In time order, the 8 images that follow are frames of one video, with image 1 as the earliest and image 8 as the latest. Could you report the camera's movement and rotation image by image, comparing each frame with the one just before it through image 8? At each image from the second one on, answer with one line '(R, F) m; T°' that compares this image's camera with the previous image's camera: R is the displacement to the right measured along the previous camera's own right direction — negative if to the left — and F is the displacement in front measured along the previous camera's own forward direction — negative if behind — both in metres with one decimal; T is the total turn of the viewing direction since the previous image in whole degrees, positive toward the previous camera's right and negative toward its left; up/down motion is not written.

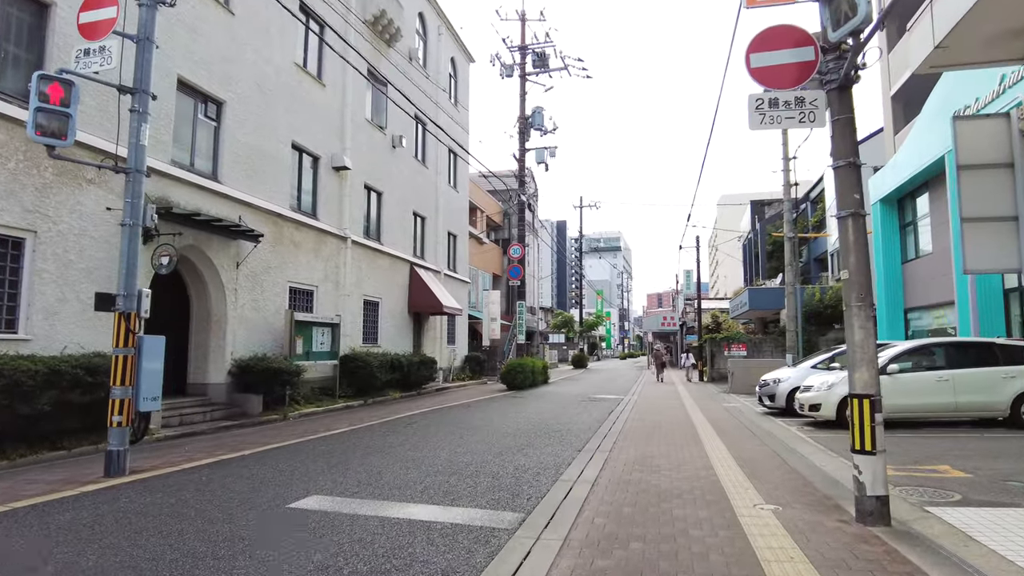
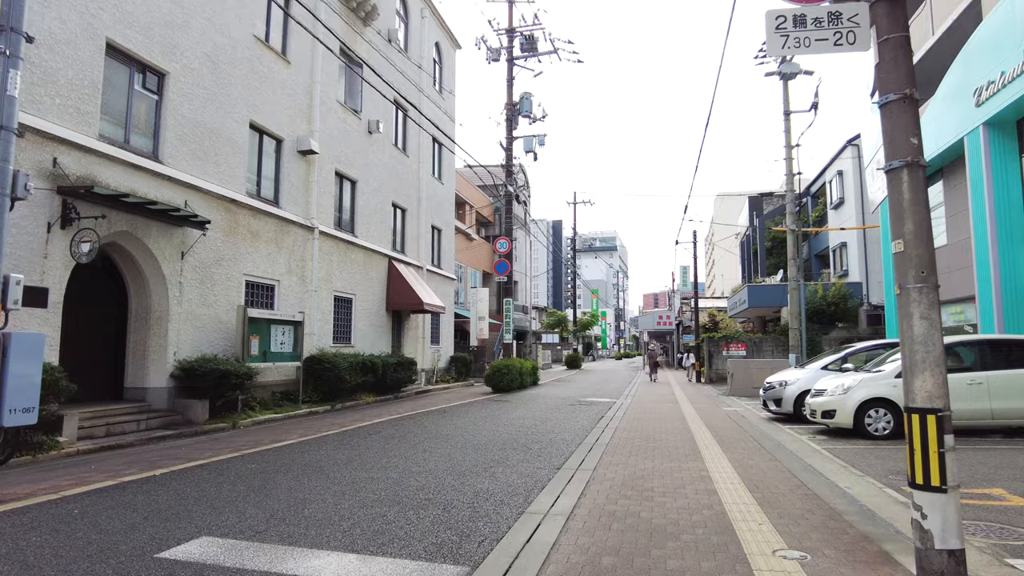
(+0.3, +1.3) m; 0°
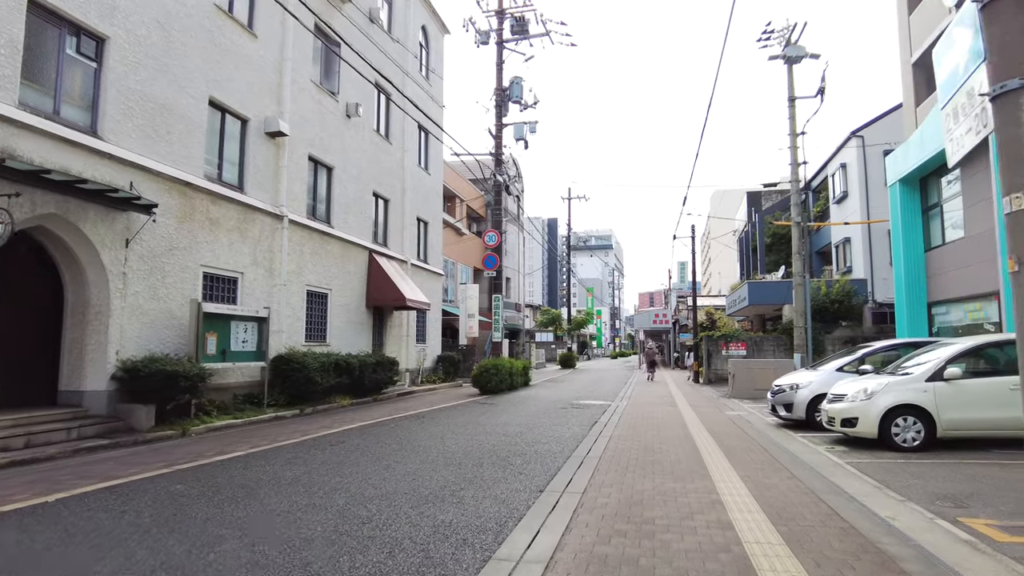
(+0.2, +1.1) m; 0°
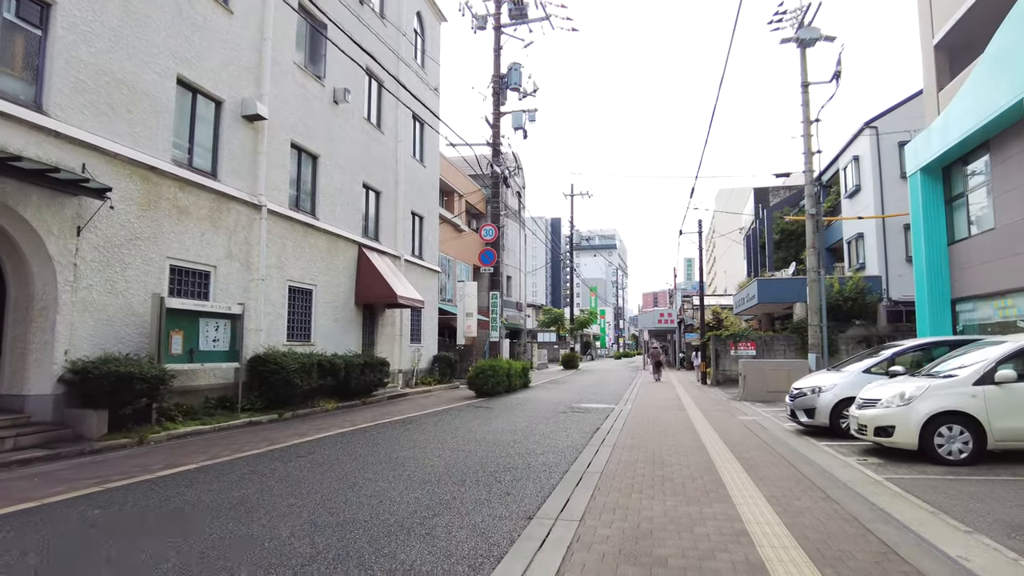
(+0.2, +1.0) m; 0°
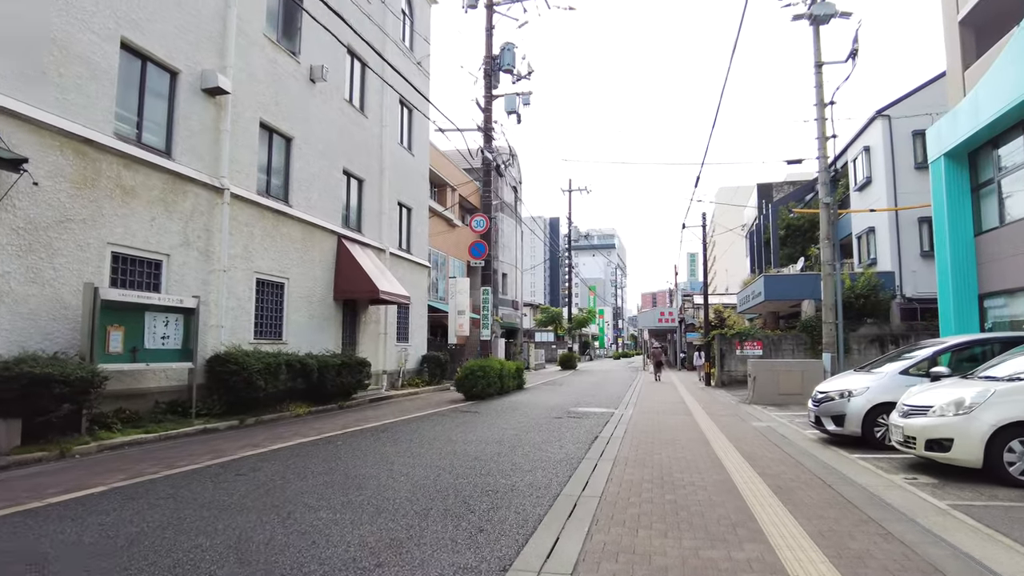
(+0.2, +1.3) m; 0°
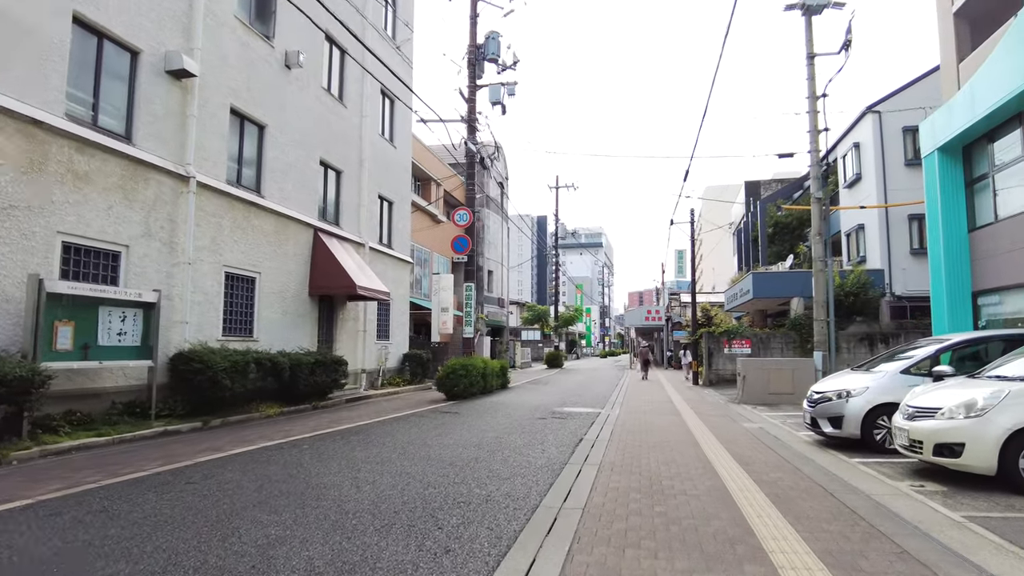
(+0.1, +0.5) m; +1°
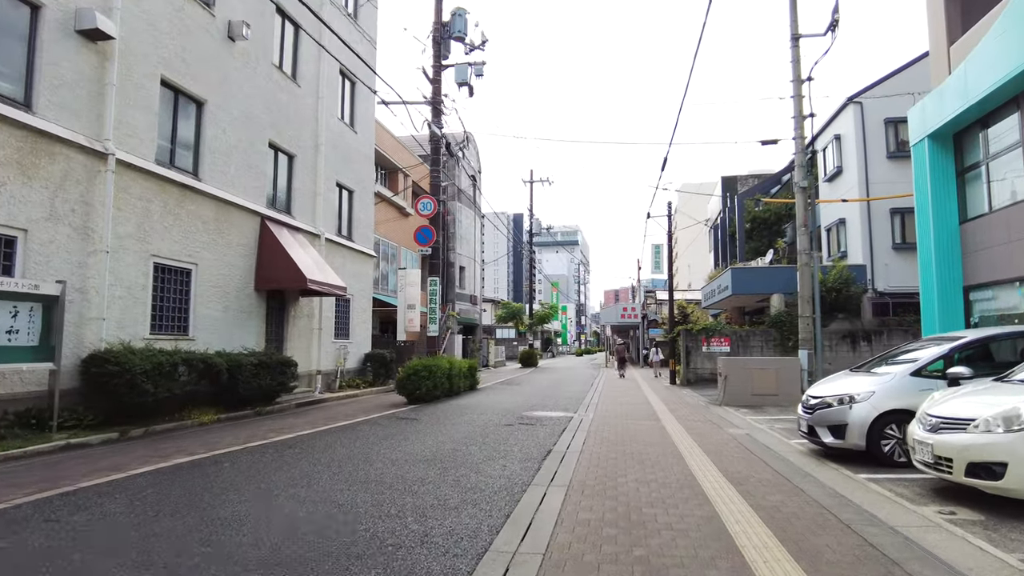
(+0.2, +1.1) m; +2°
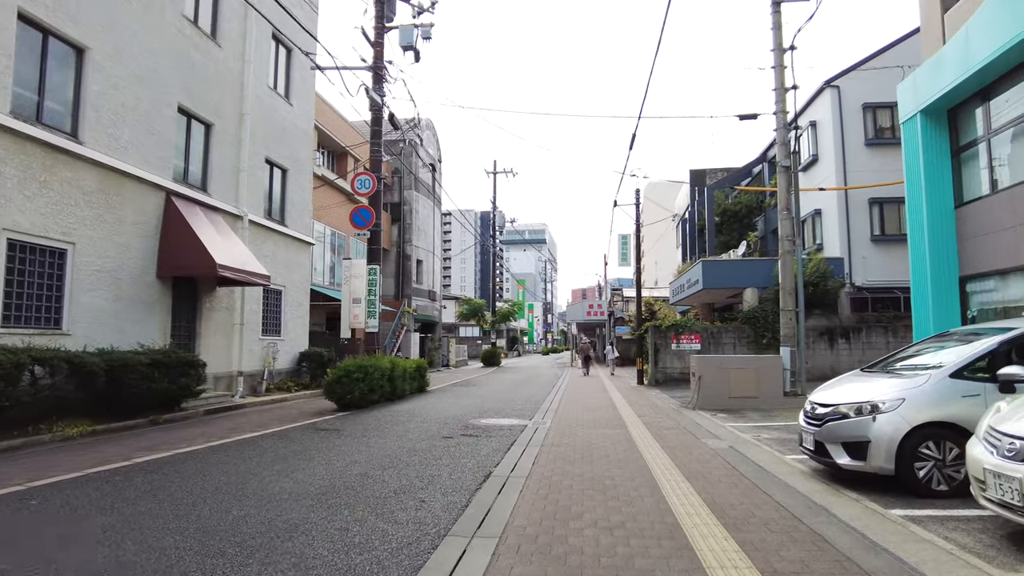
(+0.4, +1.8) m; +3°
